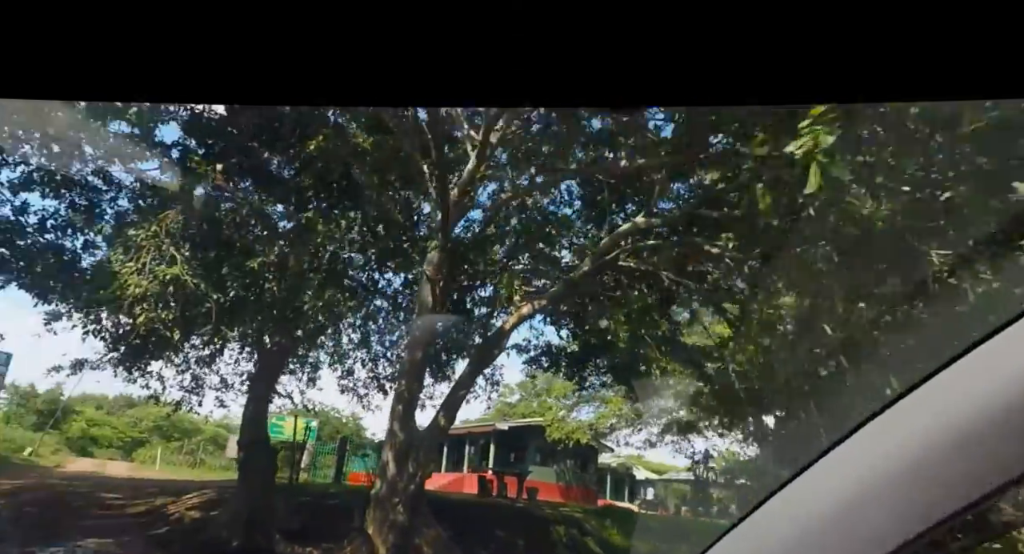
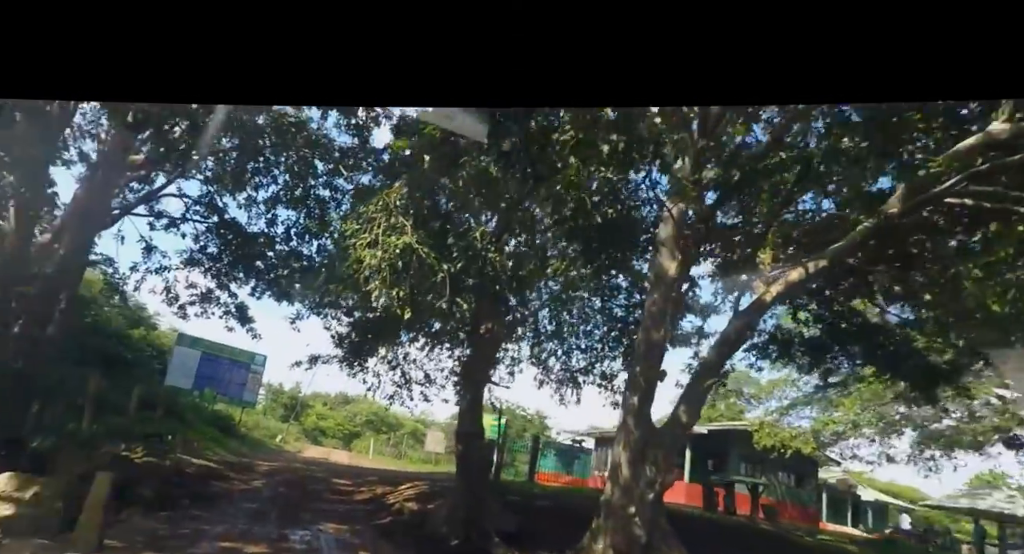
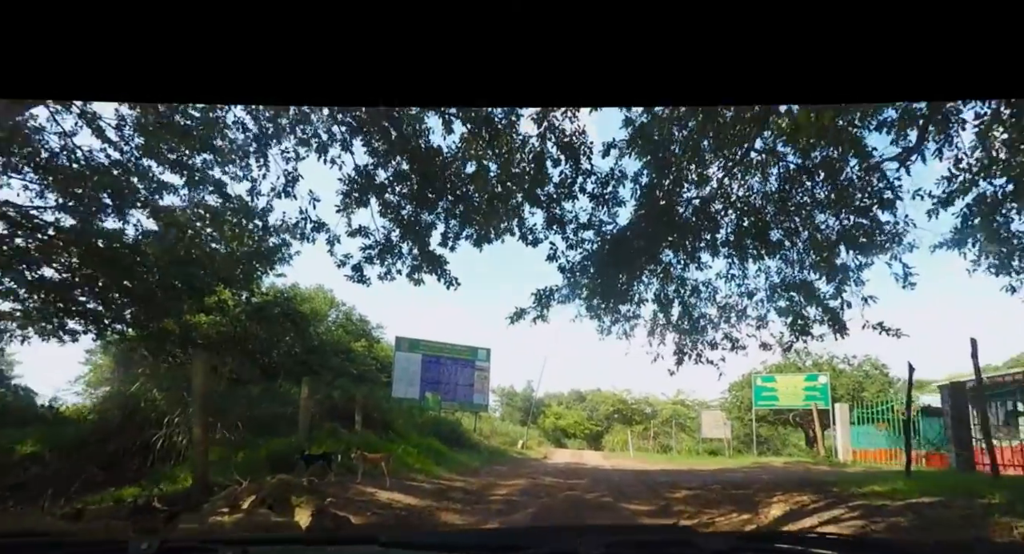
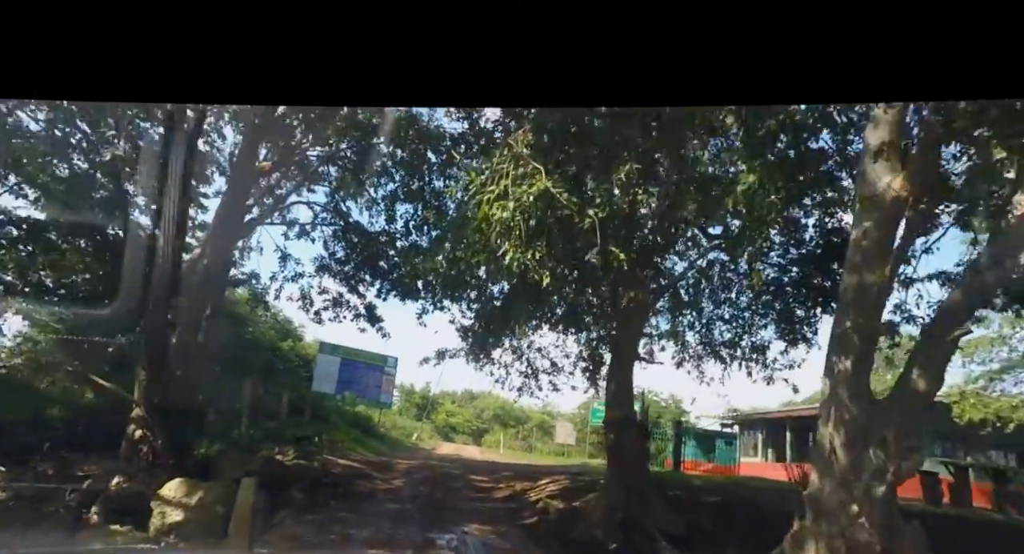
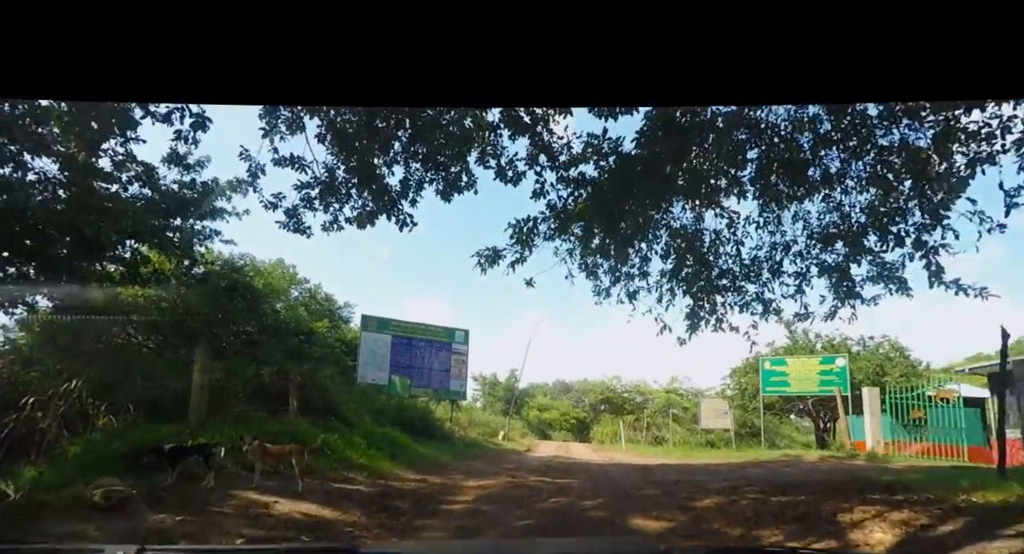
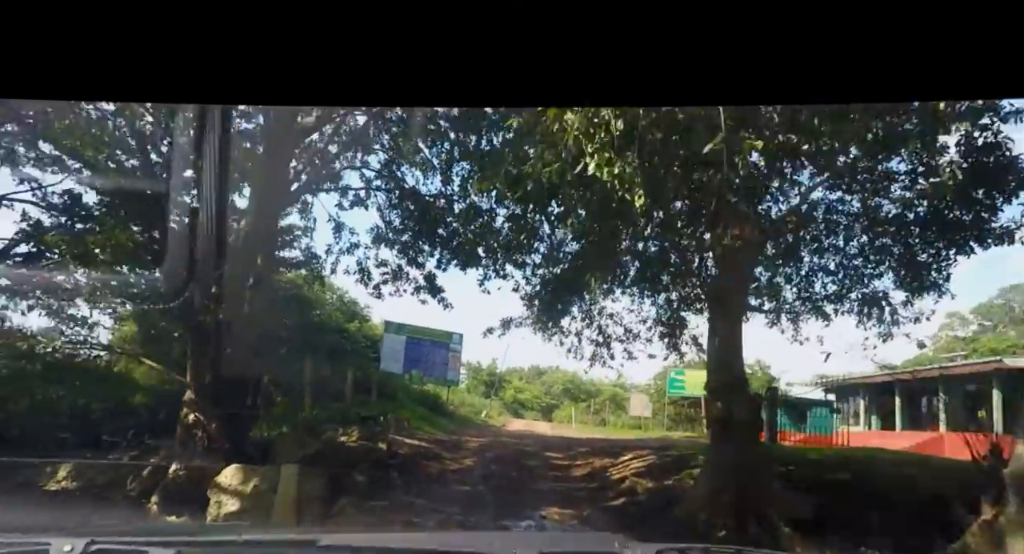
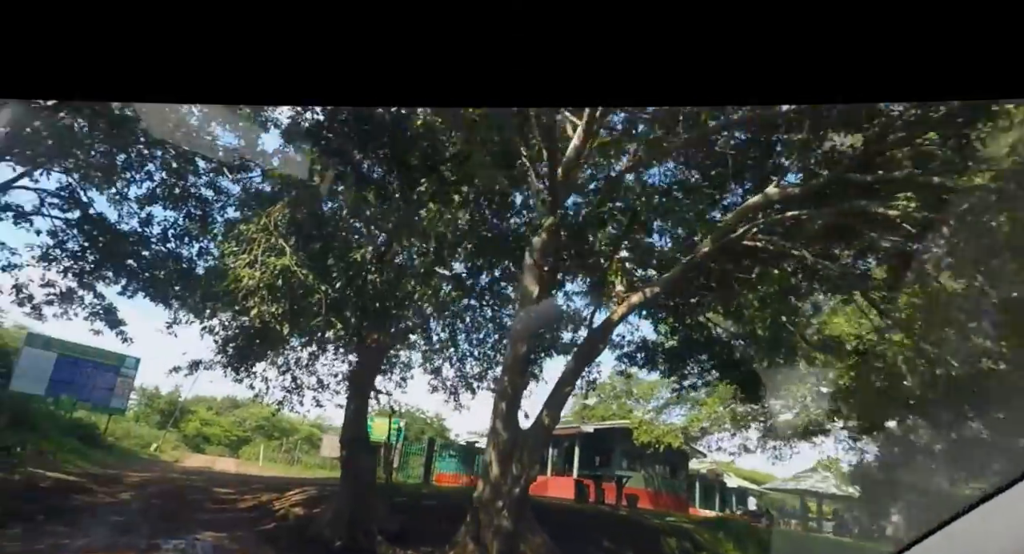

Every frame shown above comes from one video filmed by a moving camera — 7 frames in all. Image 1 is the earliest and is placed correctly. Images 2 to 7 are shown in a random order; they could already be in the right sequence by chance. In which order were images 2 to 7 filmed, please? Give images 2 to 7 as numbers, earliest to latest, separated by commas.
7, 2, 4, 6, 3, 5
